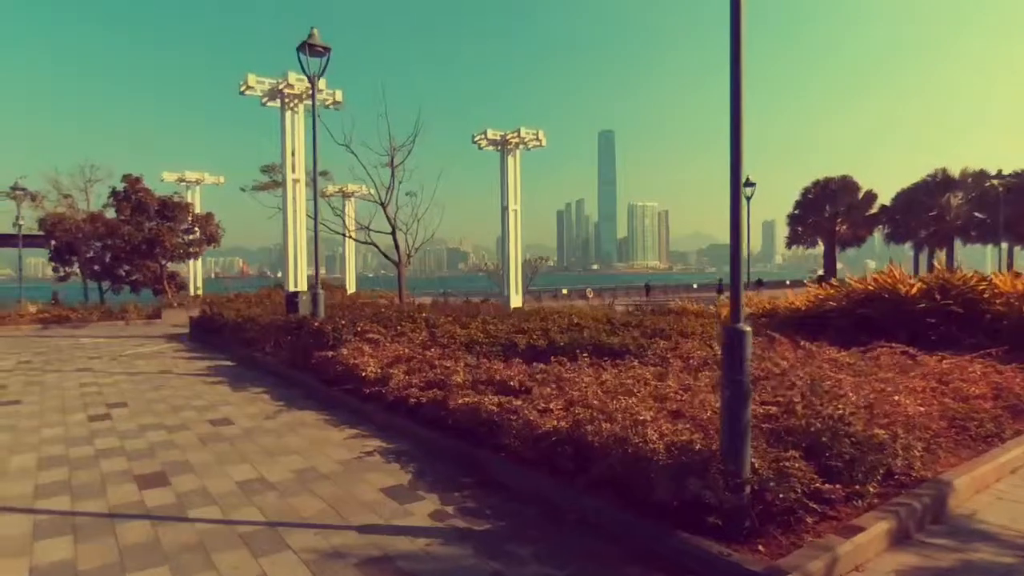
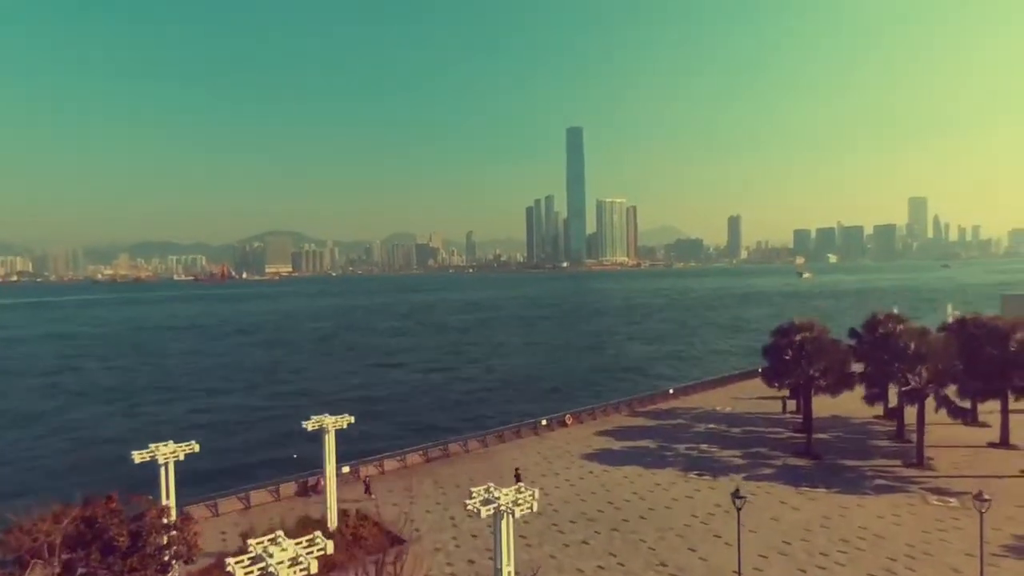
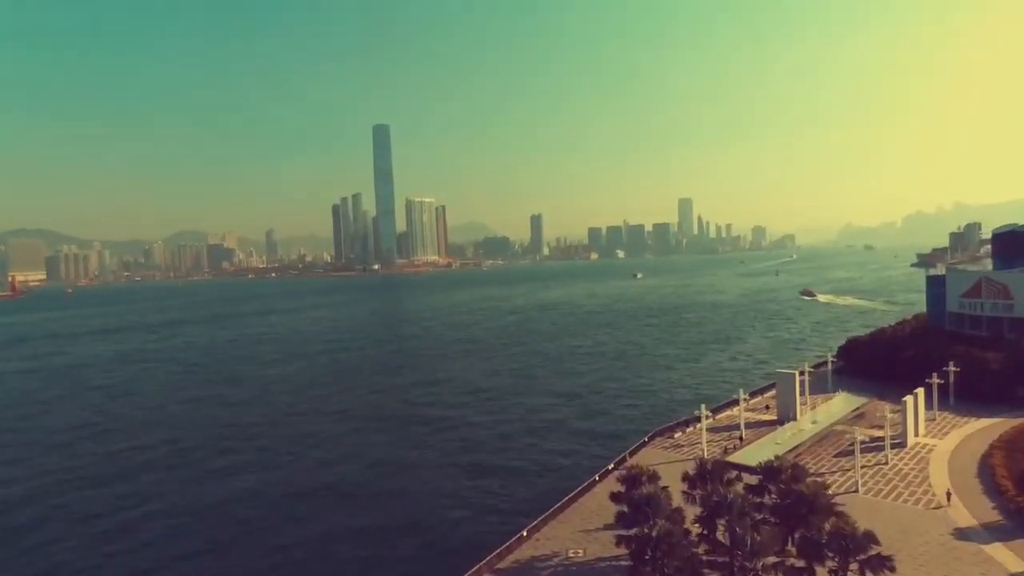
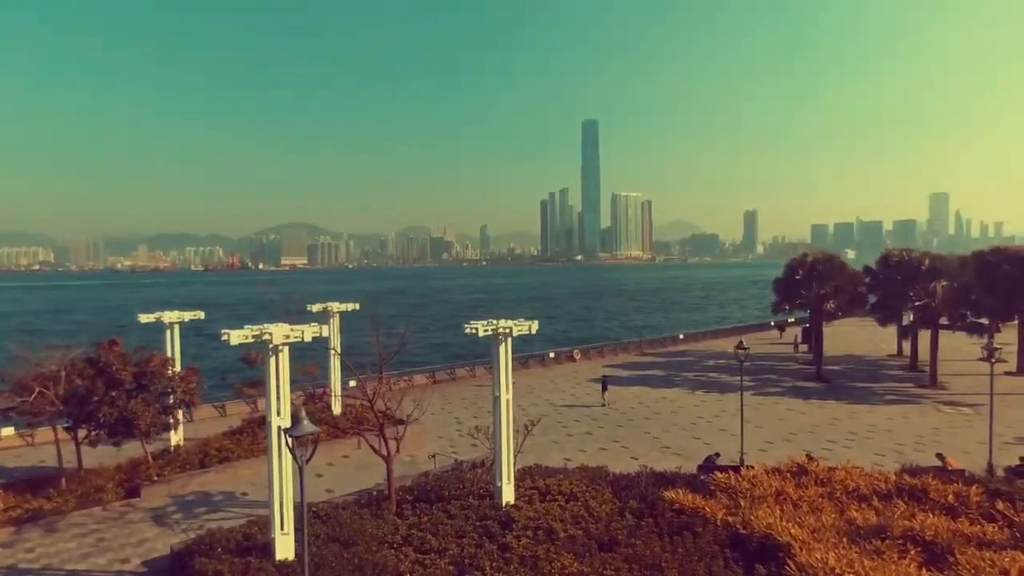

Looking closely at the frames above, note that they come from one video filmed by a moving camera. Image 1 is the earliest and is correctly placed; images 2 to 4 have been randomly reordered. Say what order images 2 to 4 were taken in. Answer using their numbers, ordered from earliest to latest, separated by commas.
4, 2, 3
